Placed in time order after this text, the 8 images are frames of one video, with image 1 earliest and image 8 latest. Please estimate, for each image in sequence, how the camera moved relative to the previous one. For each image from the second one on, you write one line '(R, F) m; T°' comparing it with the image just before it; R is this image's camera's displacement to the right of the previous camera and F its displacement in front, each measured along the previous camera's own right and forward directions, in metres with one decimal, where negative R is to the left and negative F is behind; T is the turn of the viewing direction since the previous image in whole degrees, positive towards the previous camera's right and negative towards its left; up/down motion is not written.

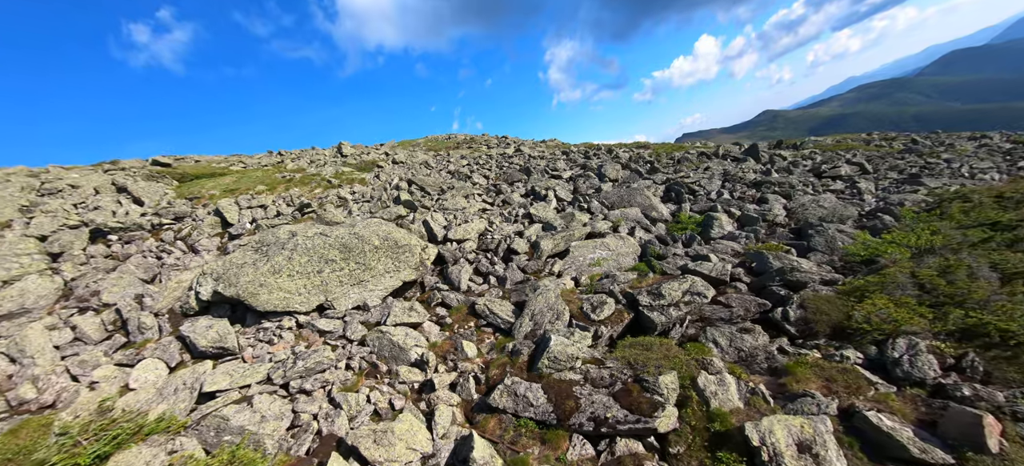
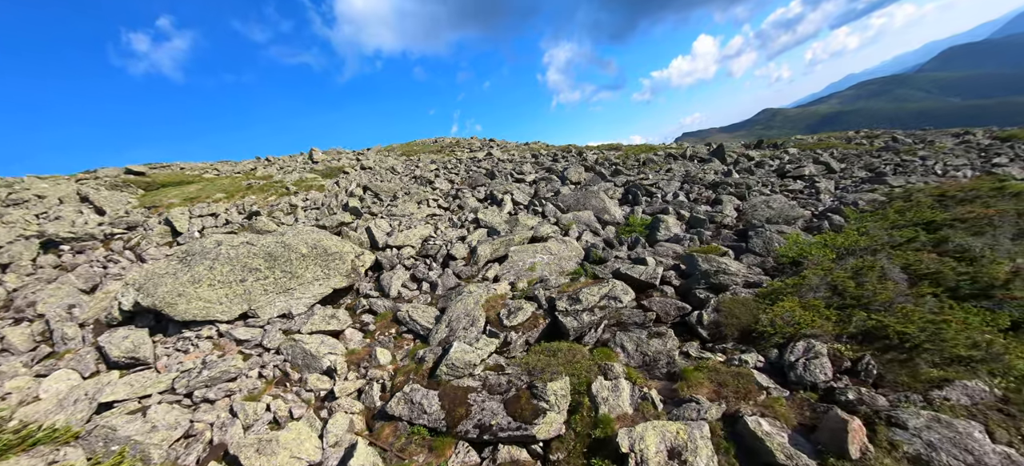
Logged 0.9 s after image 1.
(+3.4, 0.0) m; 0°
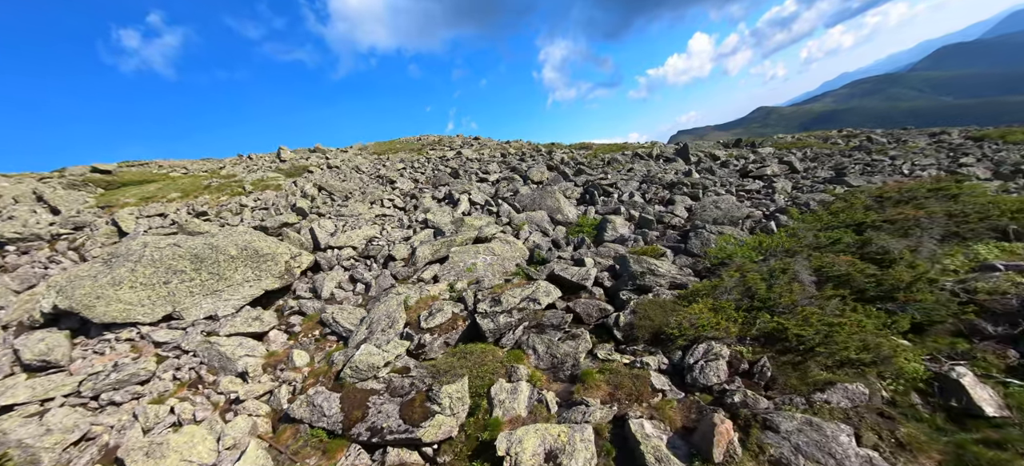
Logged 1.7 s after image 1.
(+3.0, 0.0) m; 0°
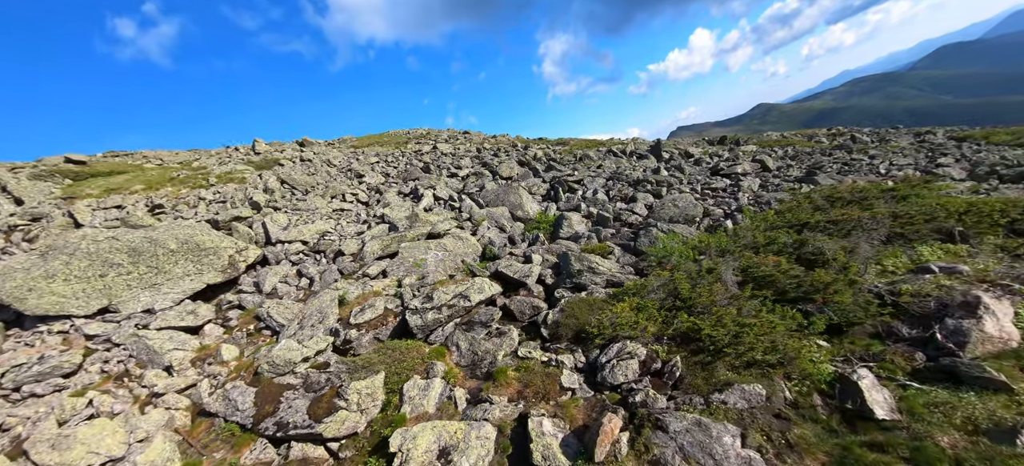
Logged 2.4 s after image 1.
(+2.6, 0.0) m; 0°
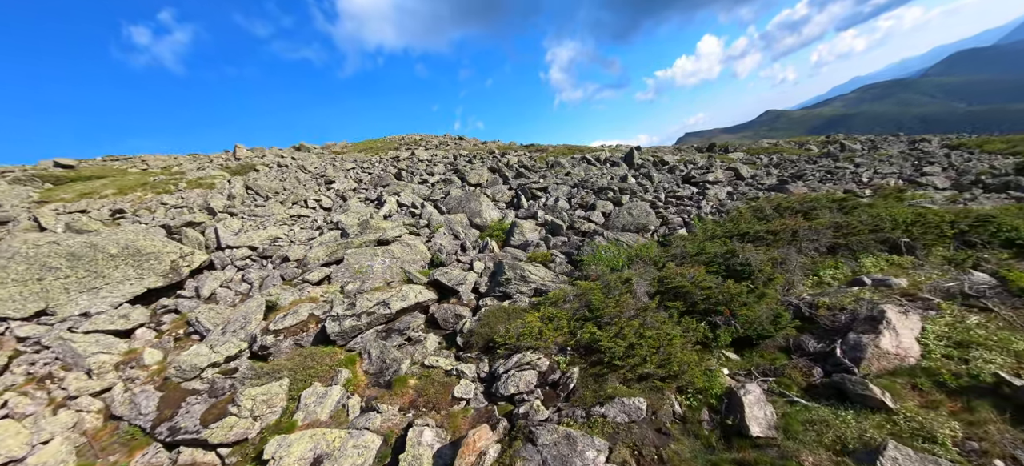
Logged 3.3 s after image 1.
(+3.3, 0.0) m; -1°
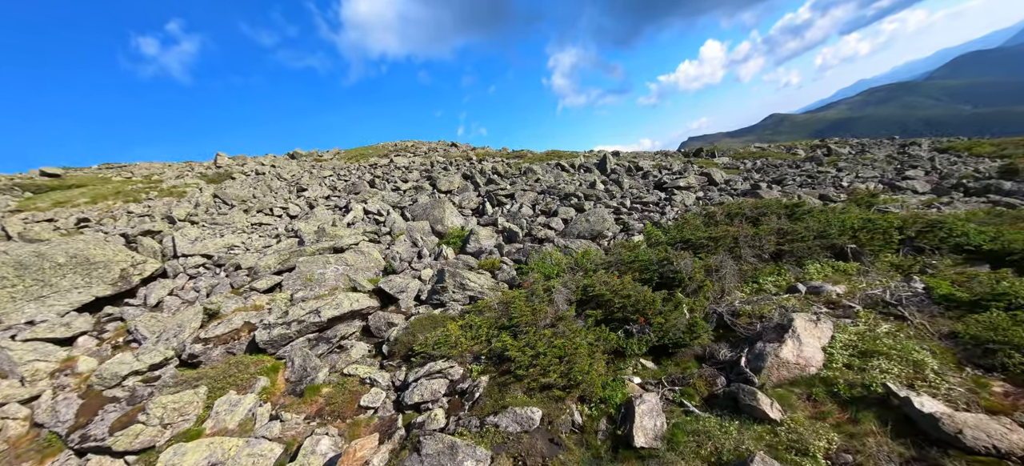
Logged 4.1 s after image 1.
(+2.9, -0.1) m; -1°
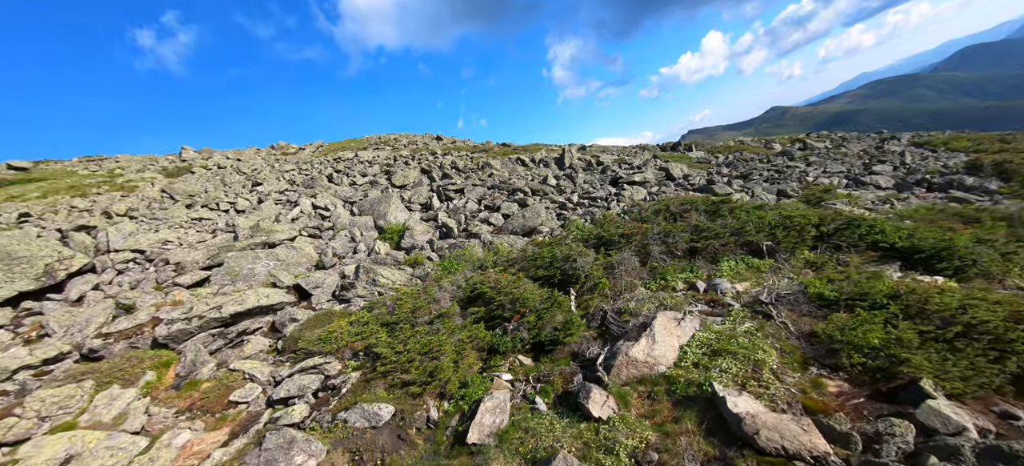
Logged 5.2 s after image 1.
(+4.0, -0.1) m; 0°
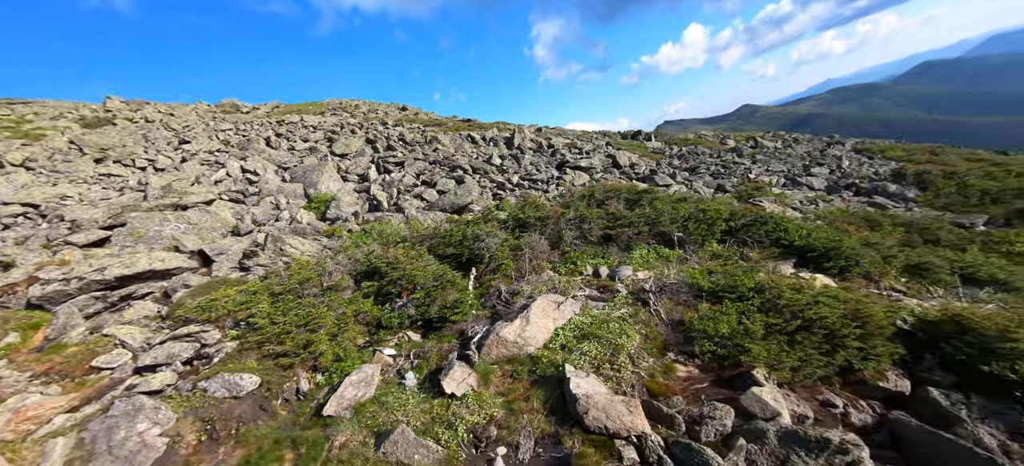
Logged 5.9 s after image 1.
(+2.7, 0.0) m; +4°
